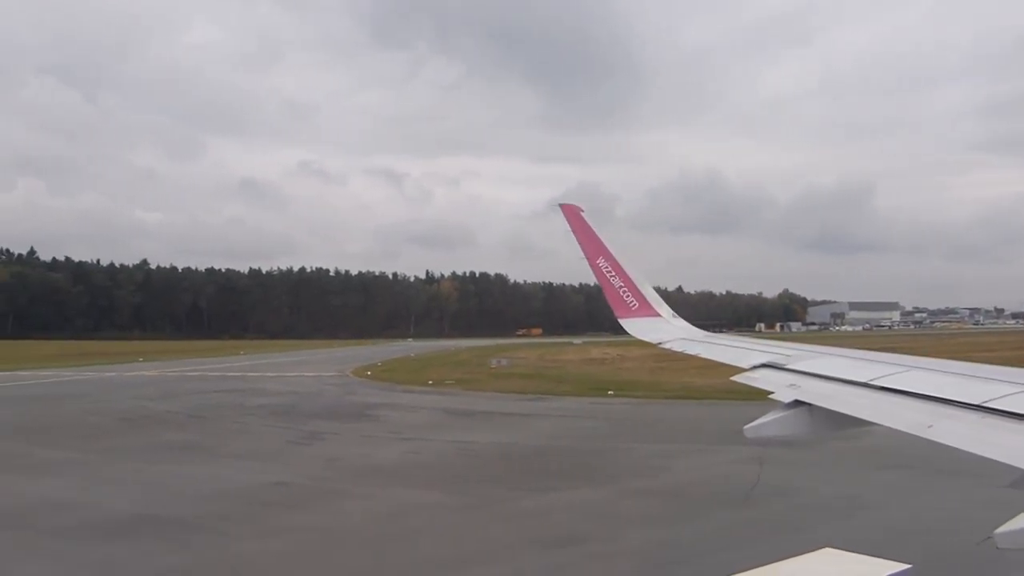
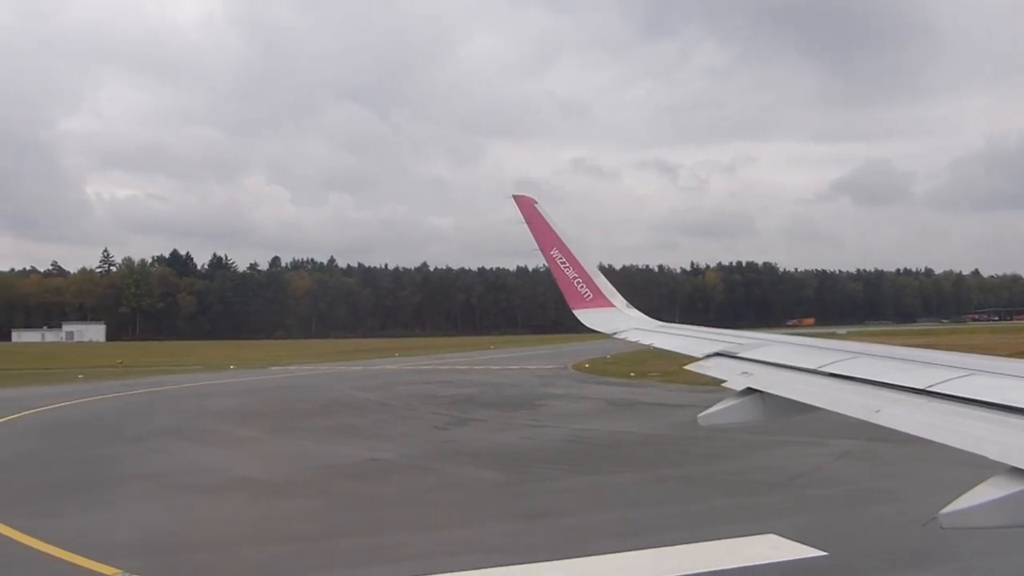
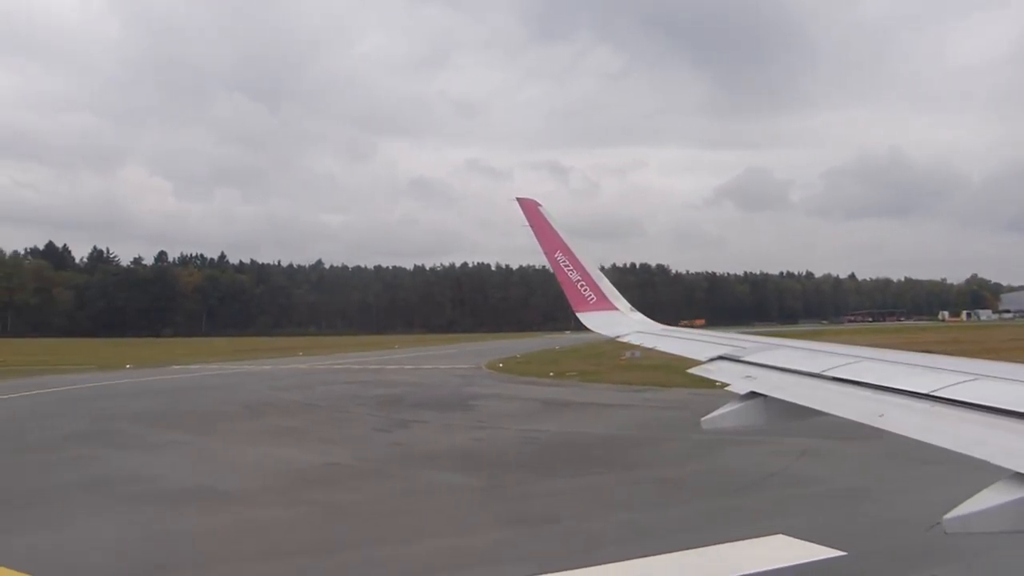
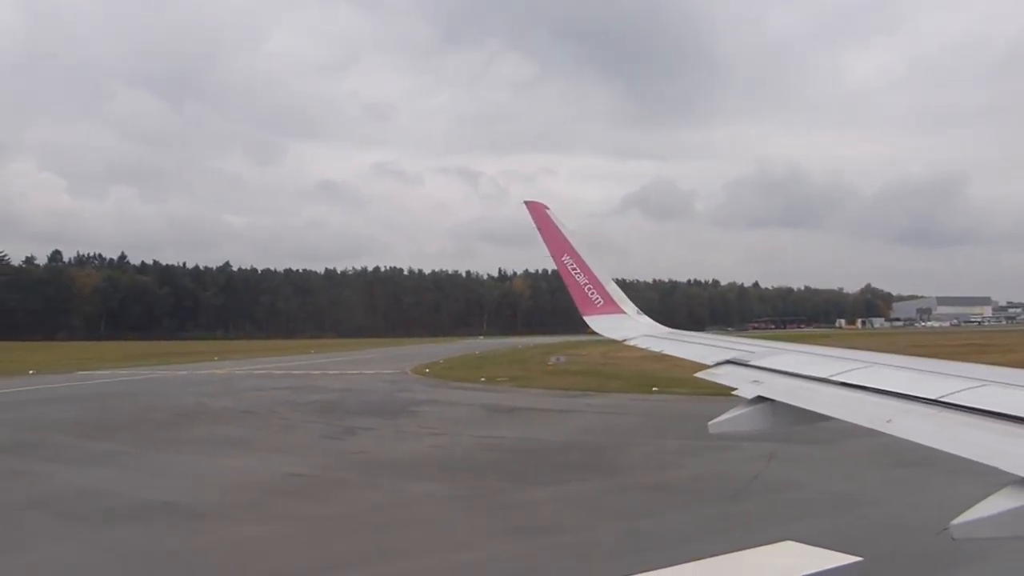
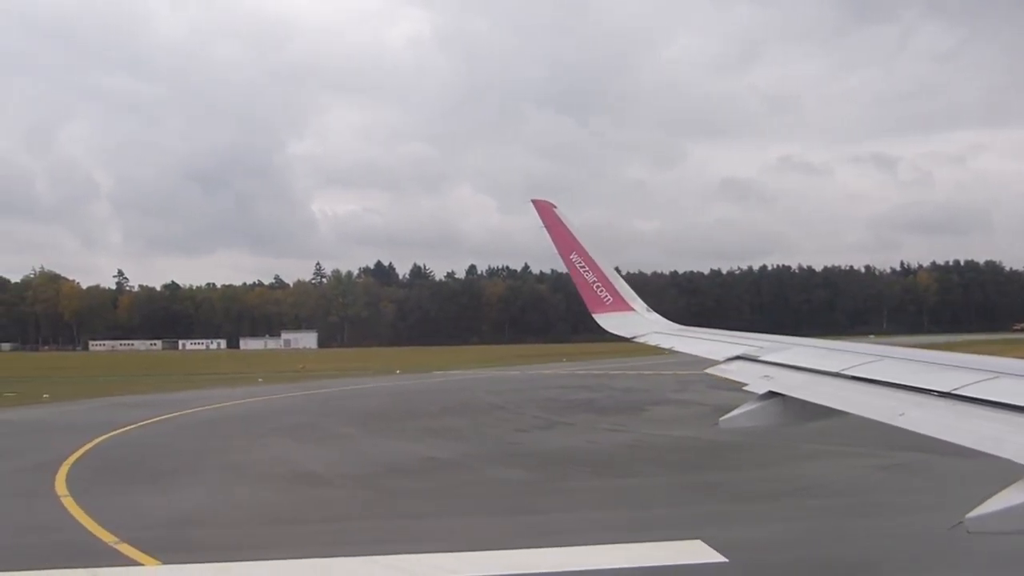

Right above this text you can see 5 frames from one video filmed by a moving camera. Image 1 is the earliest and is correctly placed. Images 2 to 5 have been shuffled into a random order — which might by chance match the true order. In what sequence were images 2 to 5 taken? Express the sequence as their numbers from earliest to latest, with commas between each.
4, 3, 2, 5
